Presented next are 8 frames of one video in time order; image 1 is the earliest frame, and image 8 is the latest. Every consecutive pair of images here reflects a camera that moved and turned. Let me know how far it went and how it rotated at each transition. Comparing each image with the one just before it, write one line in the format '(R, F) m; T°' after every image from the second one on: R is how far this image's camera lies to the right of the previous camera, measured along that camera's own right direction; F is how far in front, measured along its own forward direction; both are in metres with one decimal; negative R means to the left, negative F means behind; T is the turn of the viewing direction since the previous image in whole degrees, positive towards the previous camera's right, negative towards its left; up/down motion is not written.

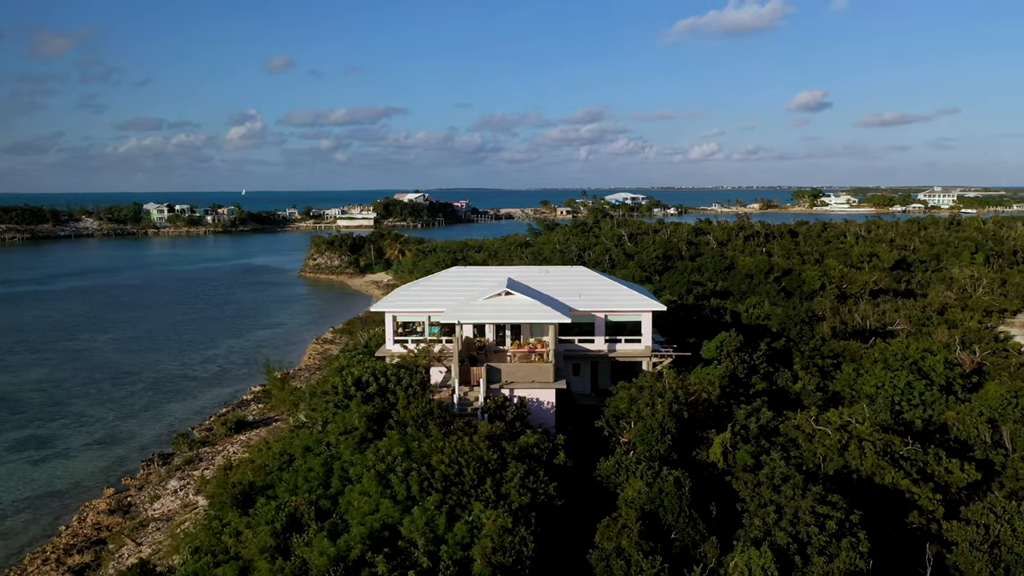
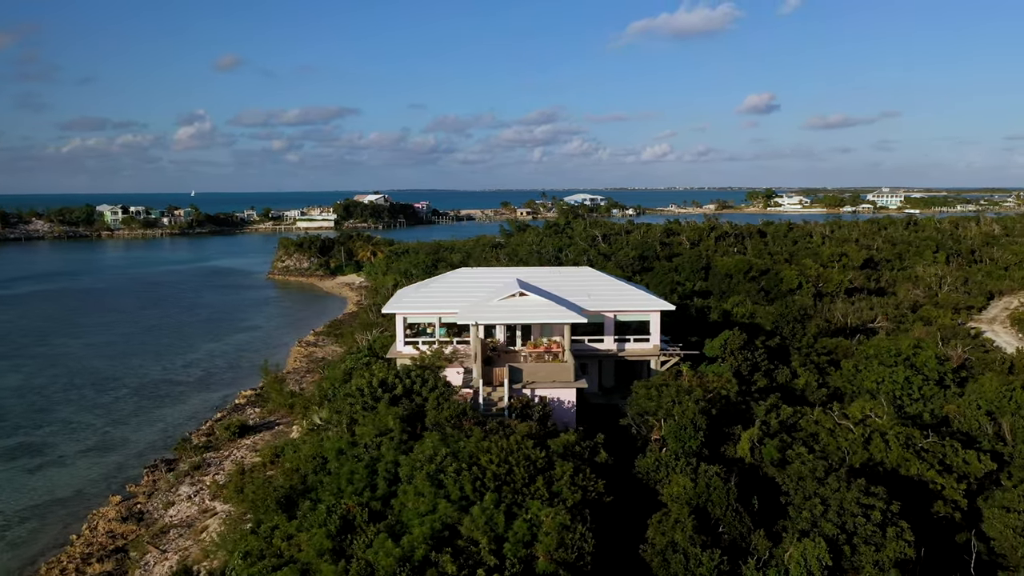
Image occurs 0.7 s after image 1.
(-1.3, -0.1) m; +3°
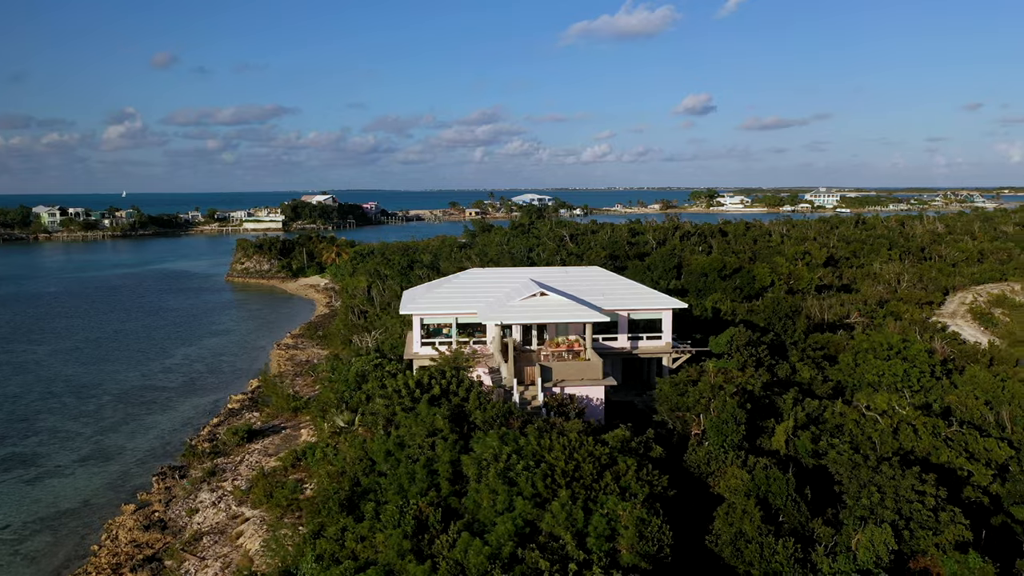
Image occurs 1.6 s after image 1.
(-1.7, -0.1) m; +4°
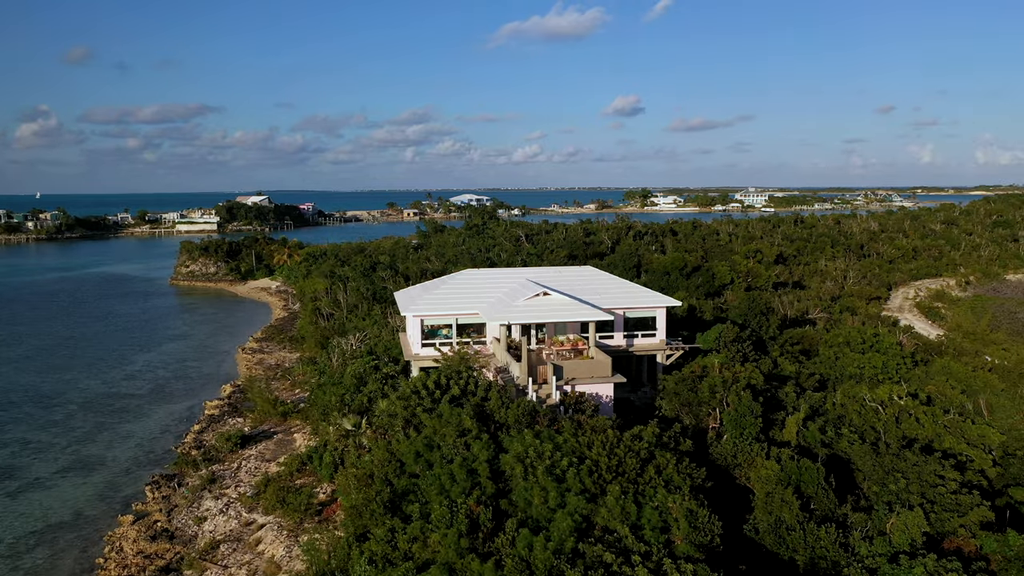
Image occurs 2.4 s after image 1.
(-1.5, -0.1) m; +5°
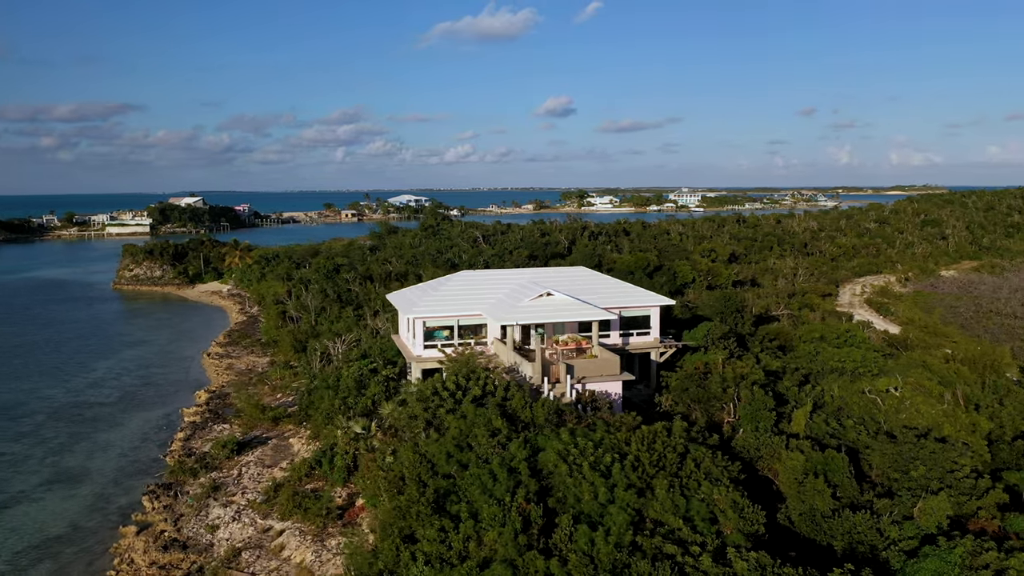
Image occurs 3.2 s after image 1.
(-1.6, -0.1) m; +5°
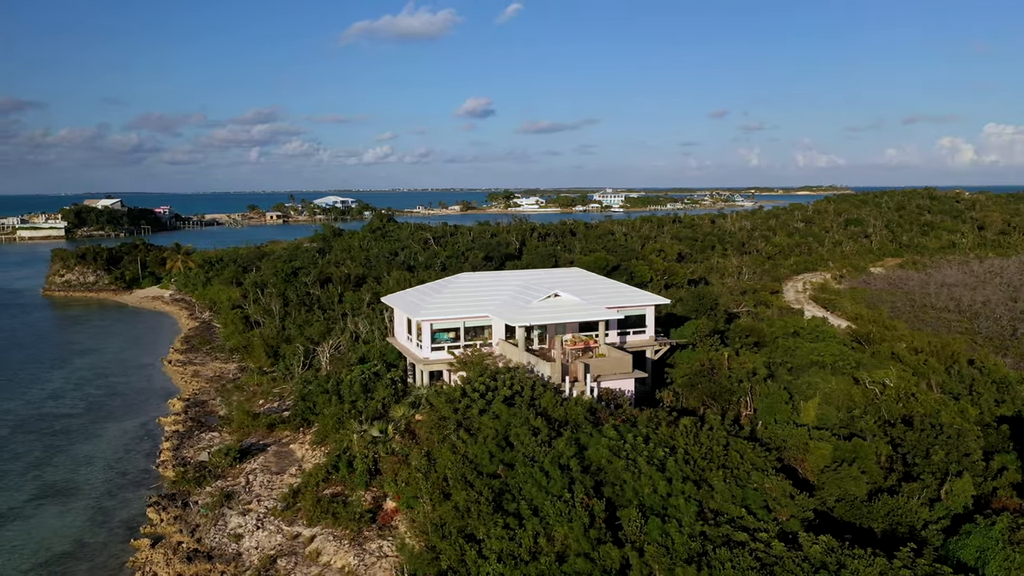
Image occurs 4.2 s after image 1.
(-2.0, -0.2) m; +5°
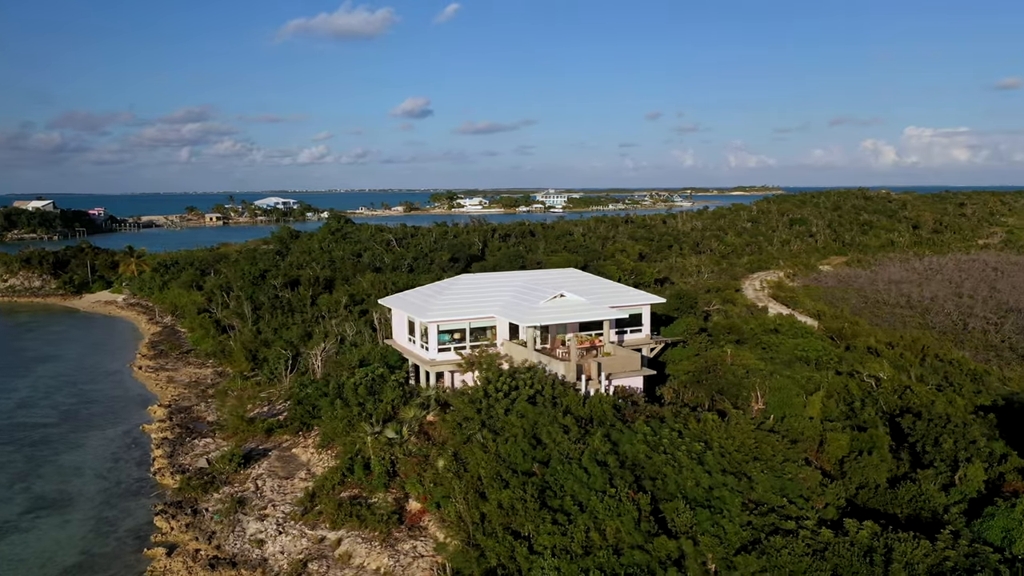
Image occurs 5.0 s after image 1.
(-1.5, -0.2) m; +4°
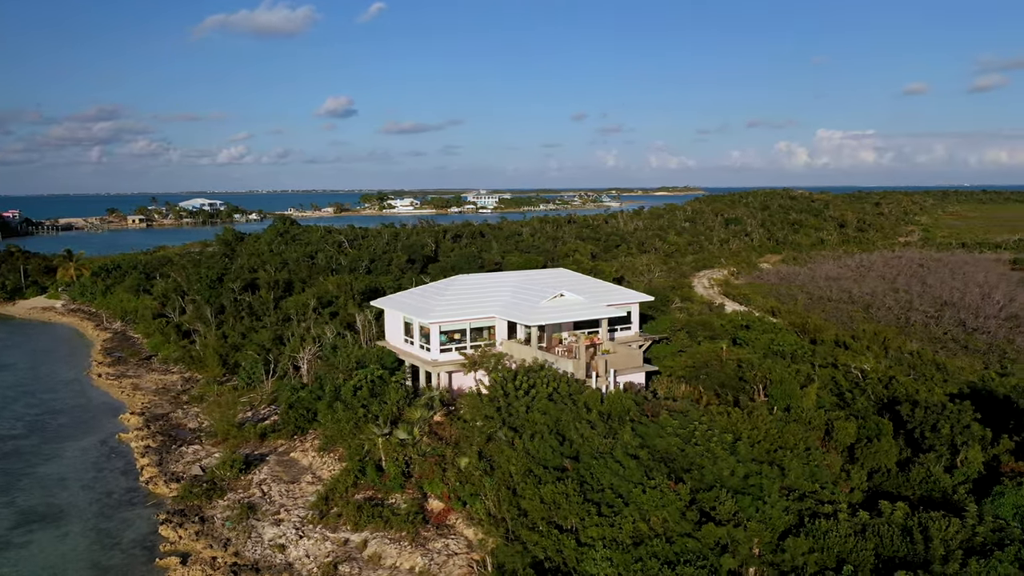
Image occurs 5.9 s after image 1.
(-1.7, -0.2) m; +5°
